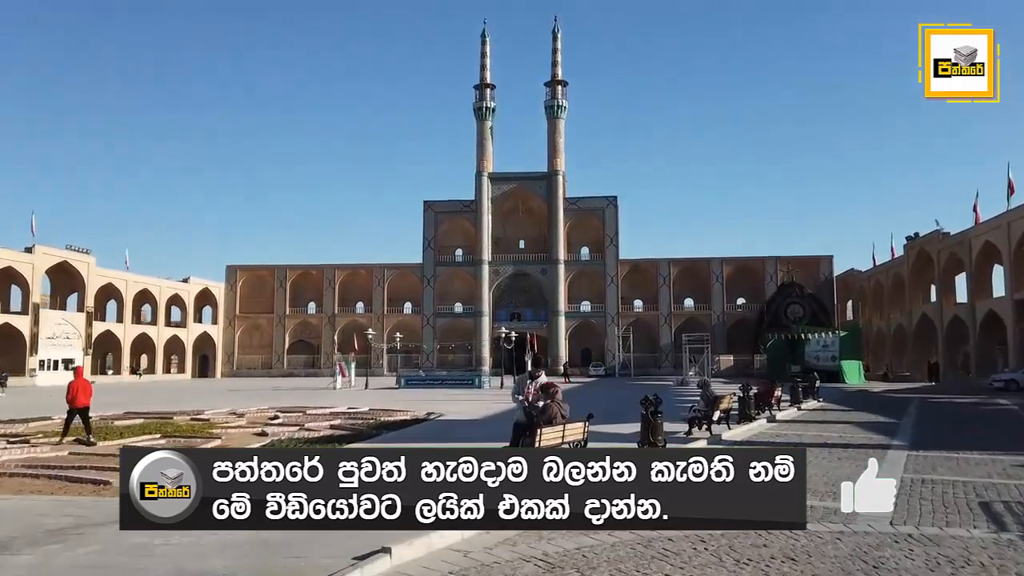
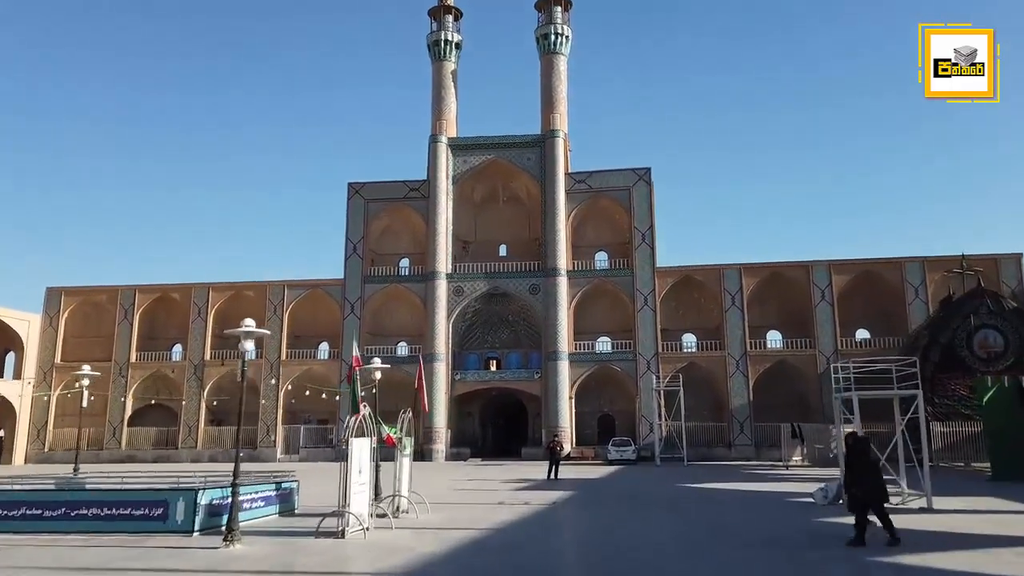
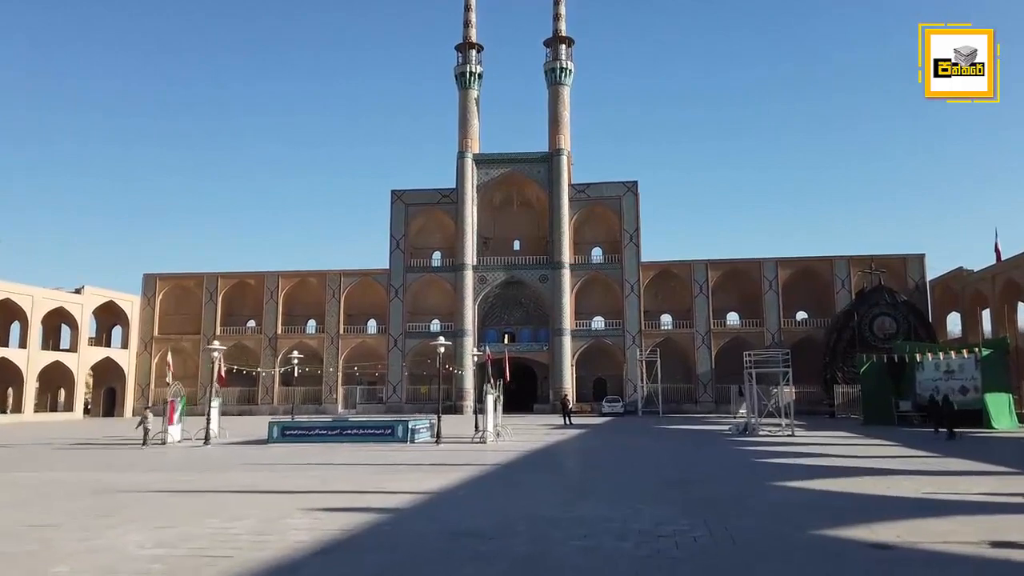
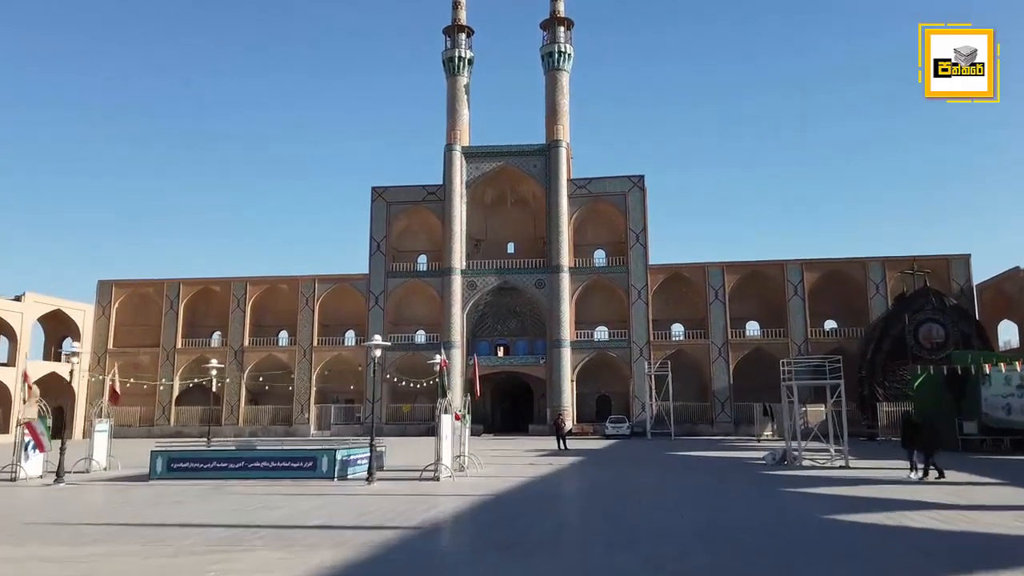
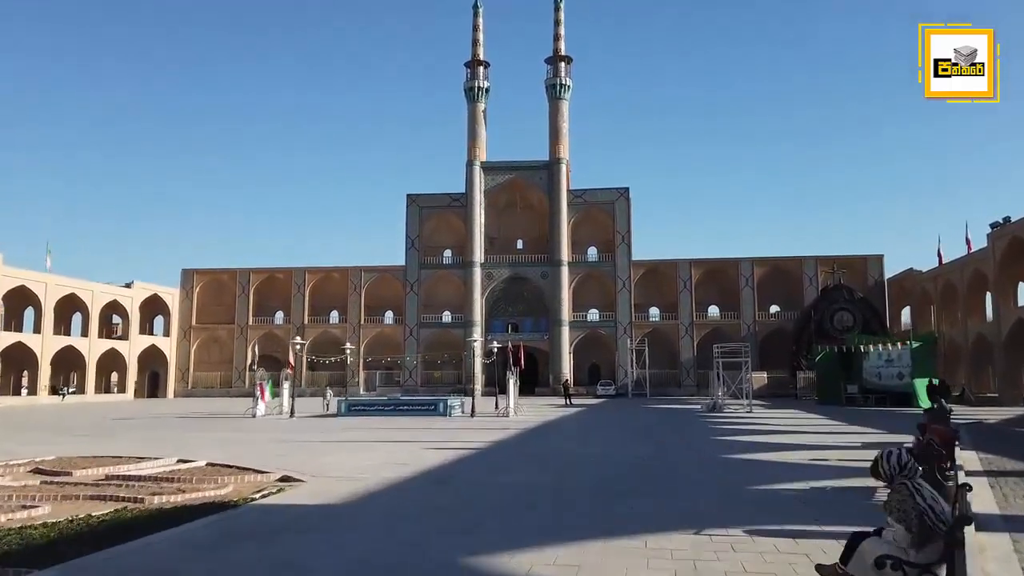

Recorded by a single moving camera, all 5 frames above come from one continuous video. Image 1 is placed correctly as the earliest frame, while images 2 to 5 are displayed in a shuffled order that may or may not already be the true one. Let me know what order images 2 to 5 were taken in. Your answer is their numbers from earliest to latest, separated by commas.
5, 3, 4, 2
